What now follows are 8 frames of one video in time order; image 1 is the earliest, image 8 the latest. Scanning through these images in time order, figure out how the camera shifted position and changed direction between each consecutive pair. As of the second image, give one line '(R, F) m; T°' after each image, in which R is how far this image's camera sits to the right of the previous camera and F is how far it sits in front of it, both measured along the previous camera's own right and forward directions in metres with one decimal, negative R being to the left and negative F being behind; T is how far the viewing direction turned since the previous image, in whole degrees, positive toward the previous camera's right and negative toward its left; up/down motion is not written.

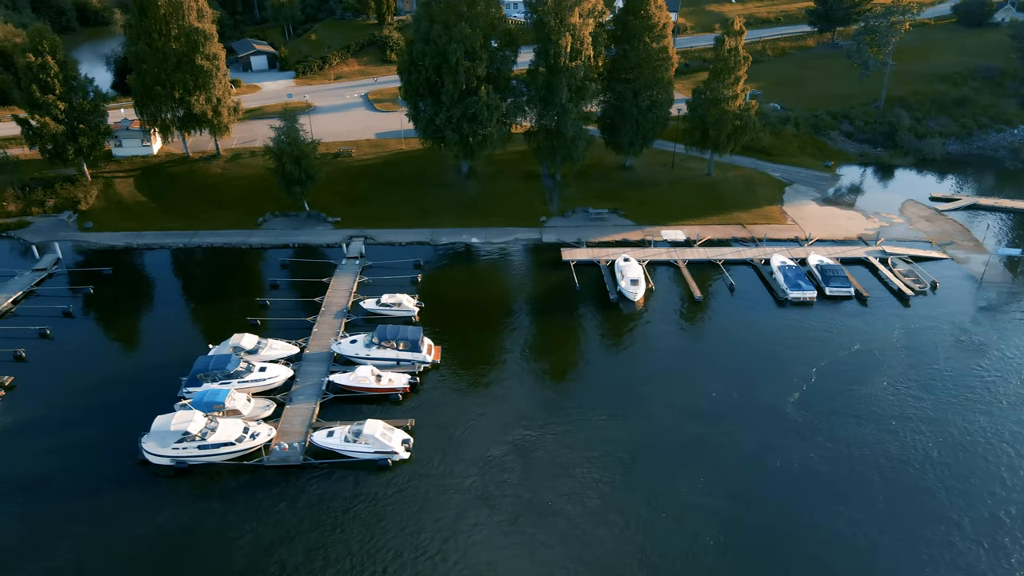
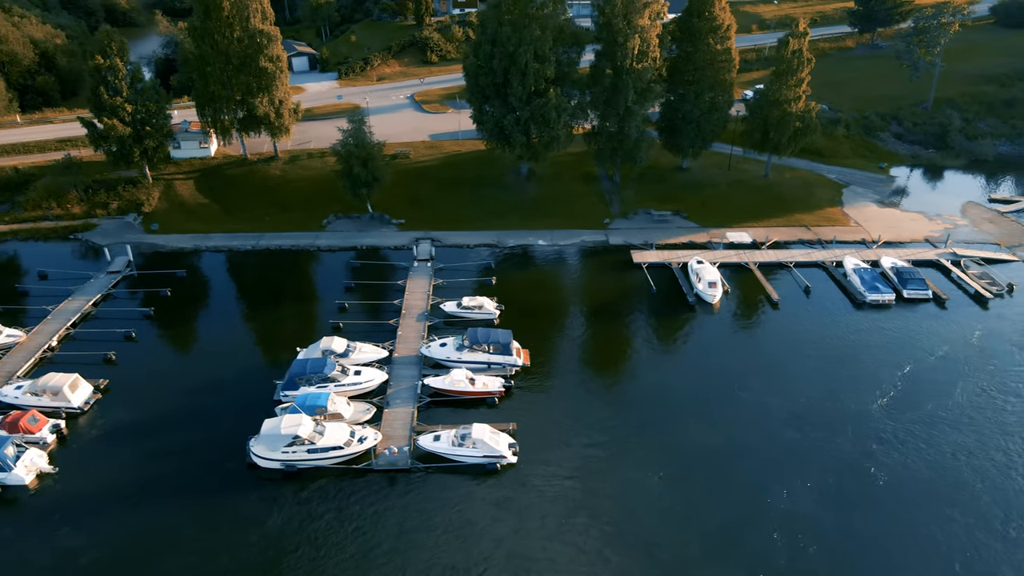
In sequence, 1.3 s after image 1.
(-4.3, 0.0) m; 0°
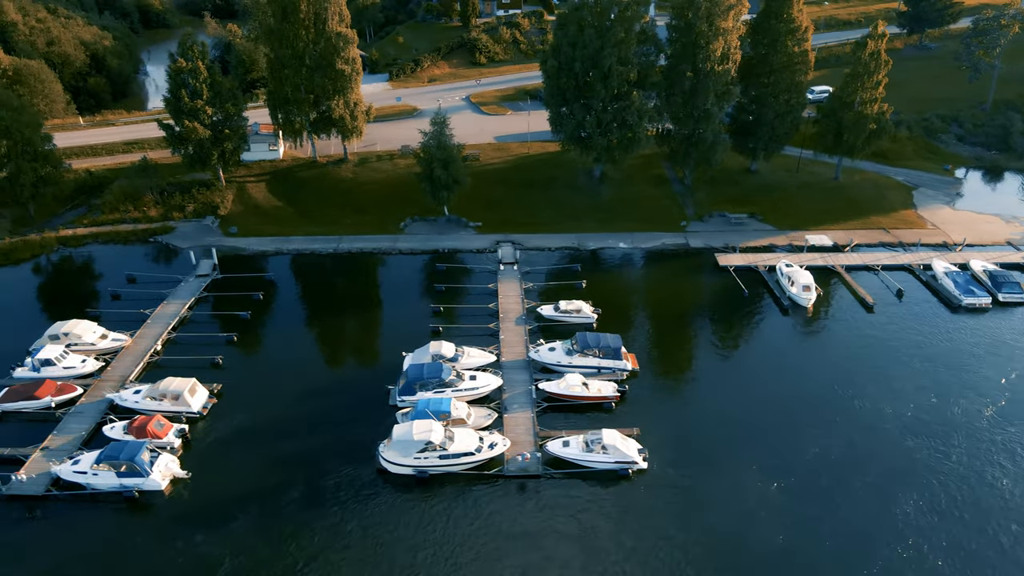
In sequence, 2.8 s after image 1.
(-5.2, +0.1) m; 0°
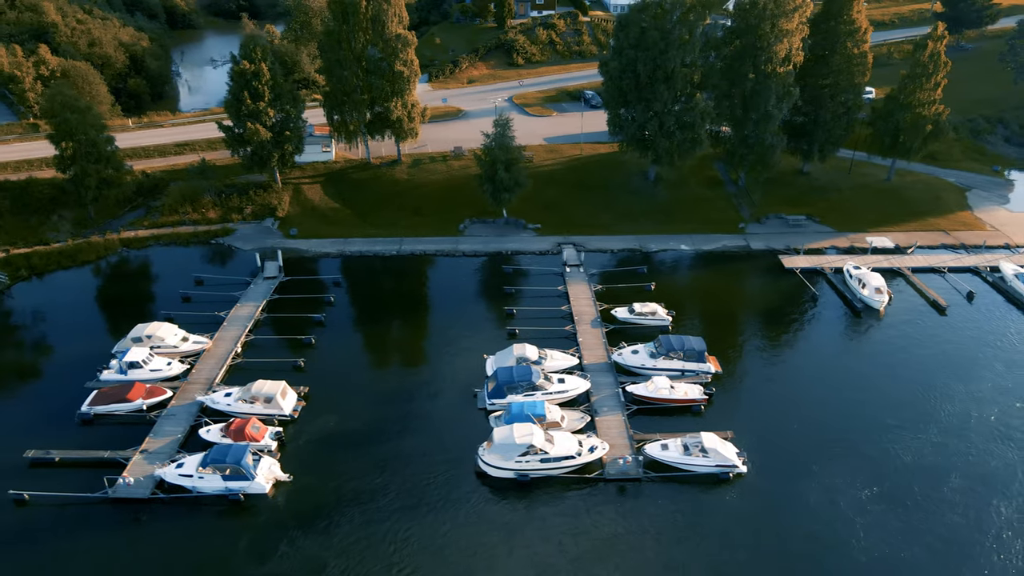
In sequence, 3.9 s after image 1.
(-4.0, 0.0) m; 0°
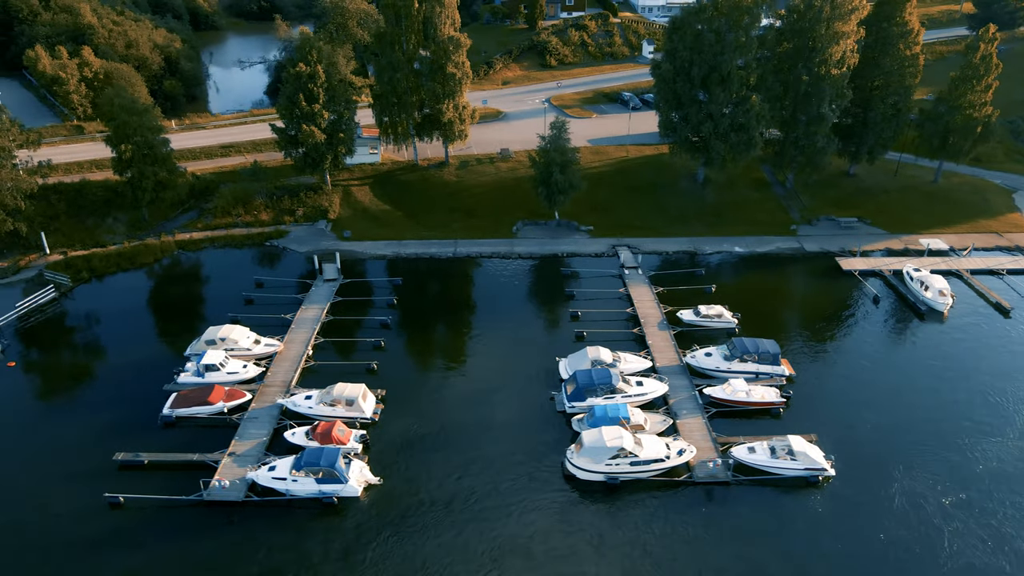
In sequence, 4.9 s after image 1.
(-3.5, 0.0) m; 0°
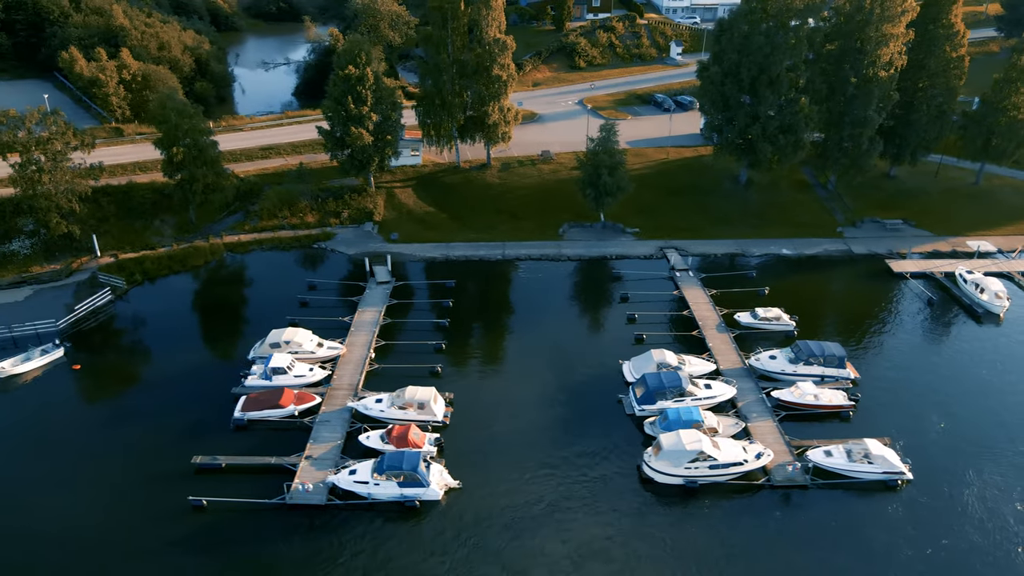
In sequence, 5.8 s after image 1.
(-3.1, 0.0) m; 0°
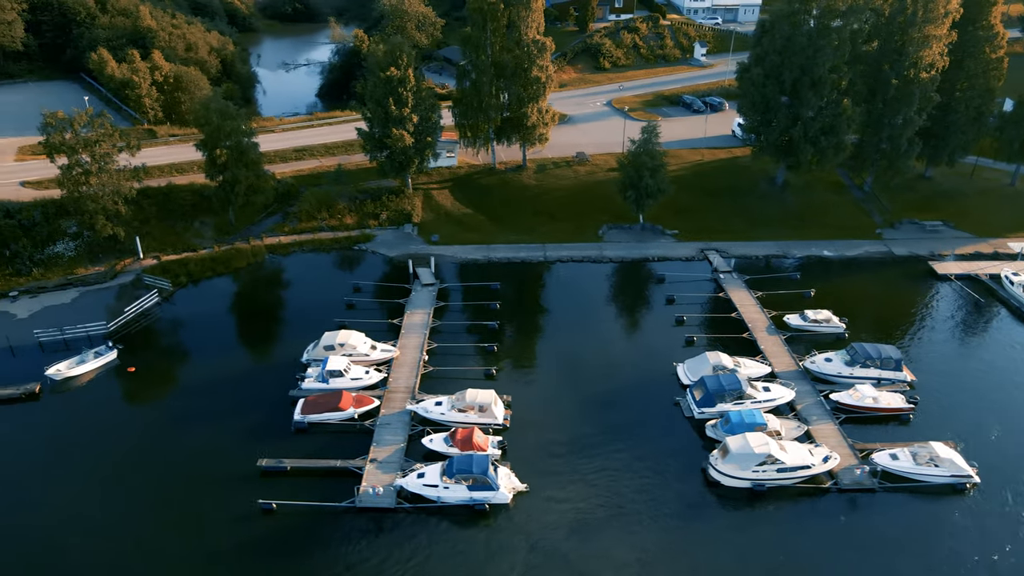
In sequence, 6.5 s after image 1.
(-2.6, +0.1) m; 0°
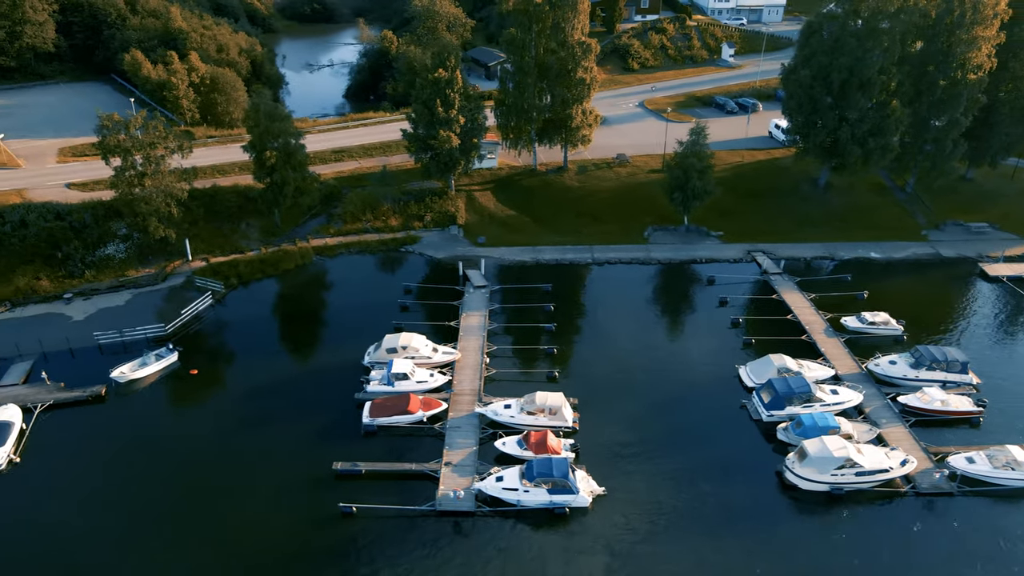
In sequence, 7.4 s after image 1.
(-3.0, +0.1) m; 0°
